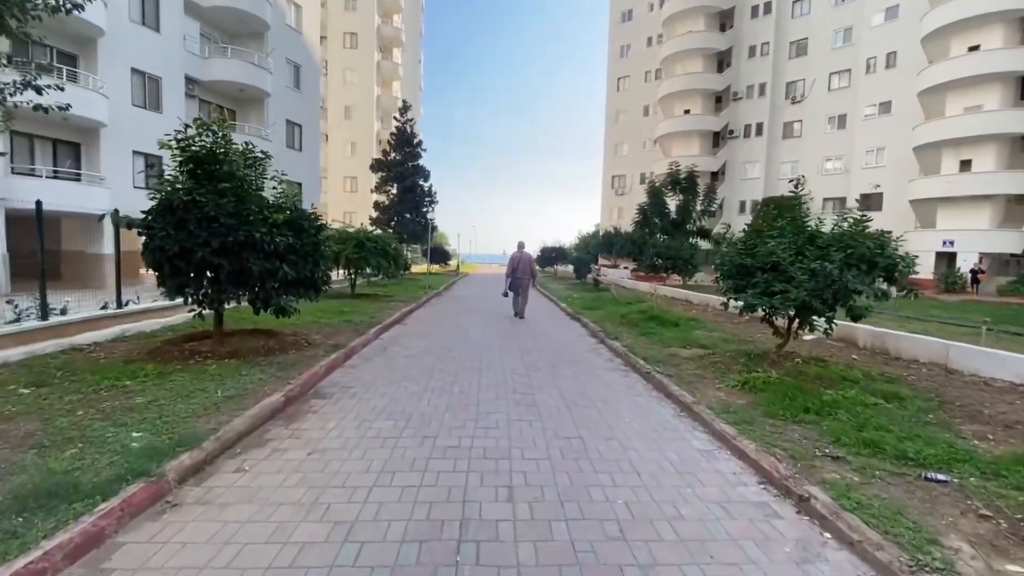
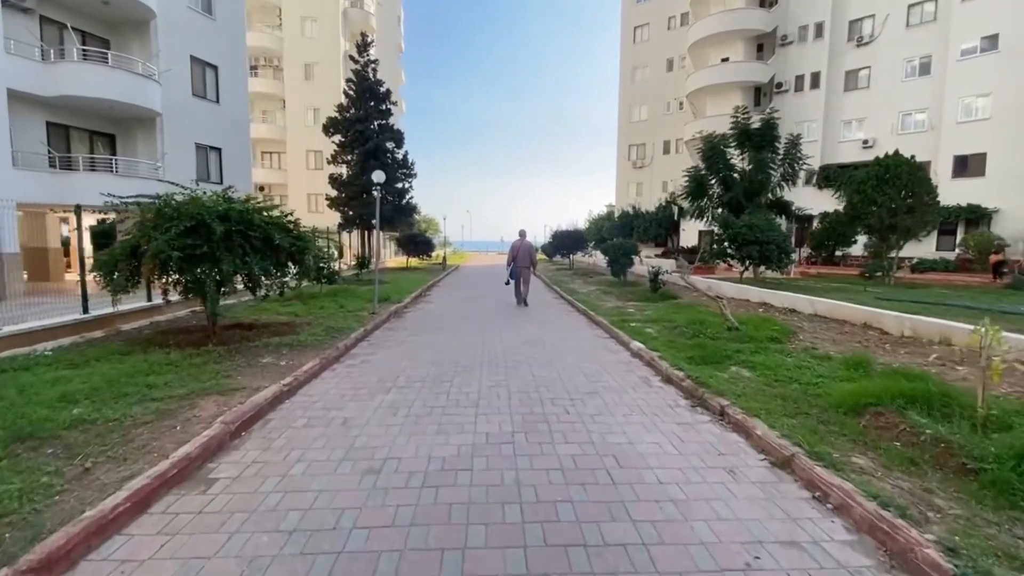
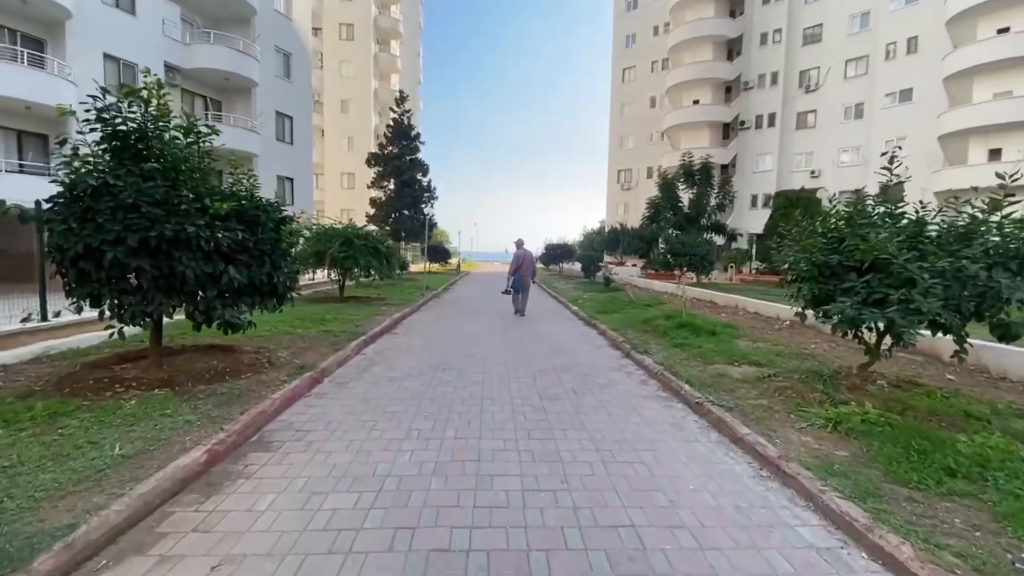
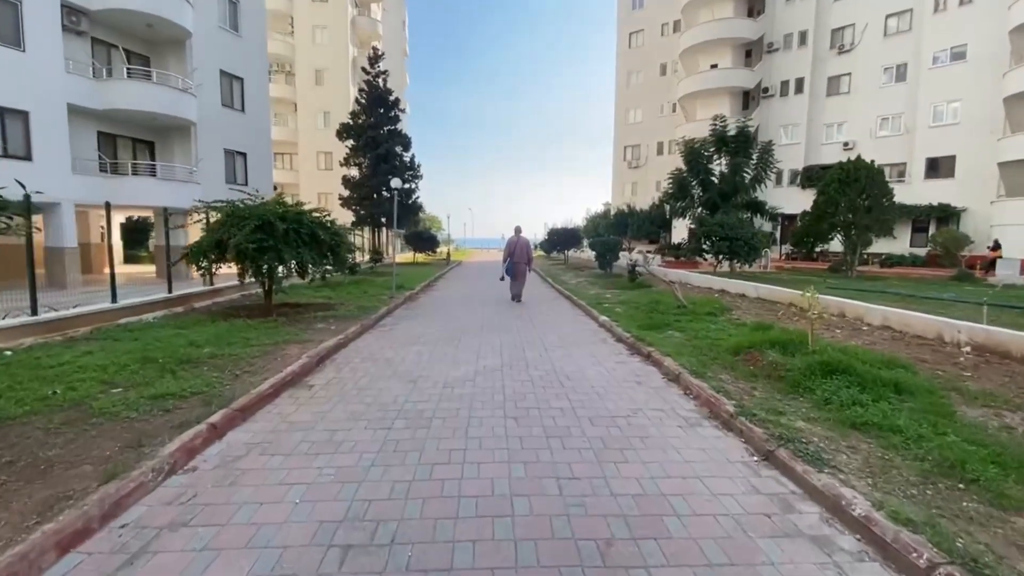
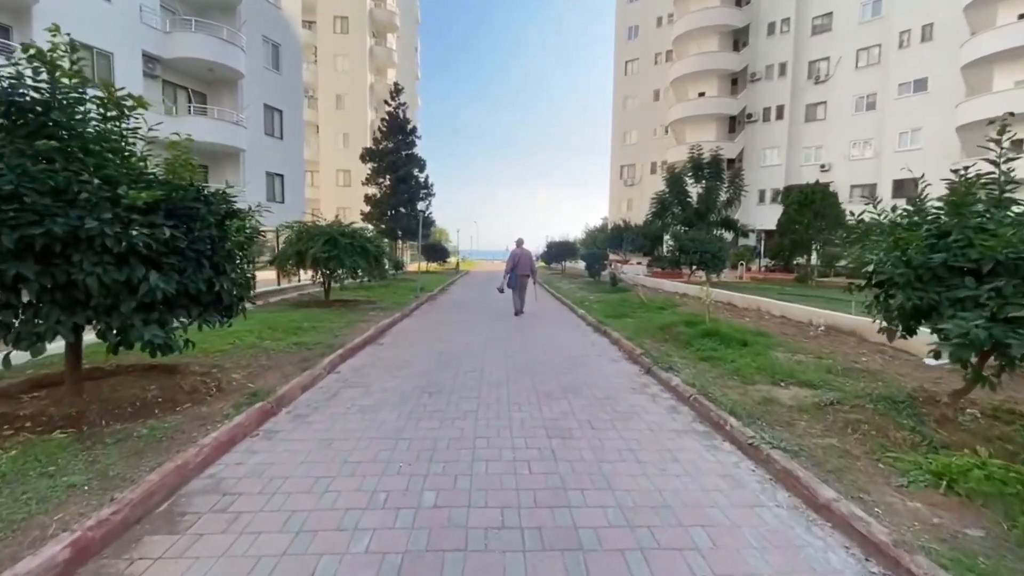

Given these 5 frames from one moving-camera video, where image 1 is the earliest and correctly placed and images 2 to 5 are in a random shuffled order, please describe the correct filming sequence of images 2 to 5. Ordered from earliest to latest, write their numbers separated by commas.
3, 5, 4, 2
